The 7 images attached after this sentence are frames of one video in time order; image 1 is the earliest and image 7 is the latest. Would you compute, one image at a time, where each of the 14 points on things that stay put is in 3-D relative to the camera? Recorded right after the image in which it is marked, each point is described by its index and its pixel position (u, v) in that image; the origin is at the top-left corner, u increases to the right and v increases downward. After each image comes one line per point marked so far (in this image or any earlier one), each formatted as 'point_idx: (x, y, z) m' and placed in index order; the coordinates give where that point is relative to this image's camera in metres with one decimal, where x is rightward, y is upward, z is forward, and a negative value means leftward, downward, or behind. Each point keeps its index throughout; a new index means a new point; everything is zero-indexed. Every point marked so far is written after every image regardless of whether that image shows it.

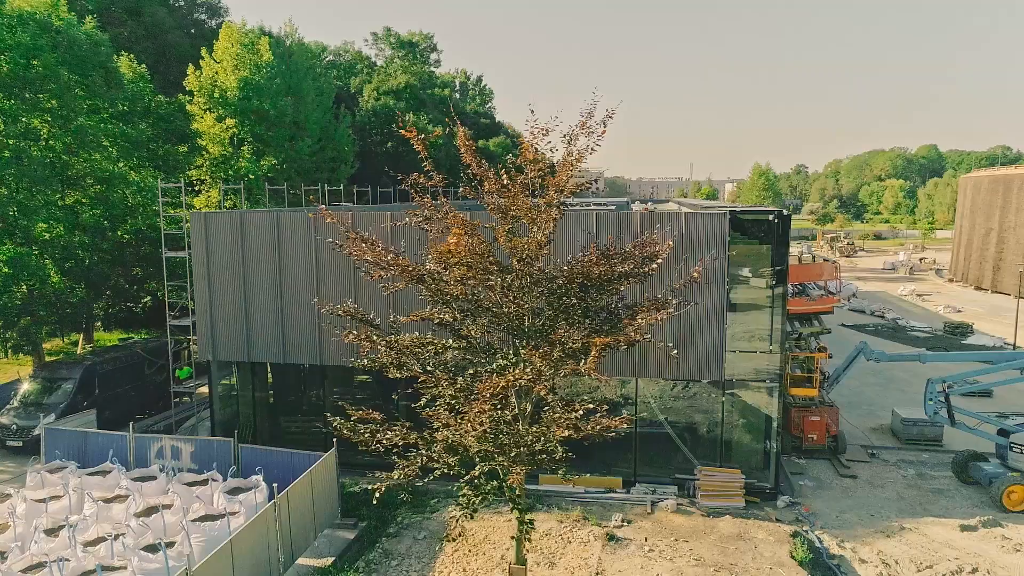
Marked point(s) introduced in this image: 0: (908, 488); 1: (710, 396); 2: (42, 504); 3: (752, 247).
0: (+7.9, -4.0, +13.3) m
1: (+4.4, -2.1, +13.1) m
2: (-7.1, -3.3, +10.1) m
3: (+4.7, +0.7, +12.6) m
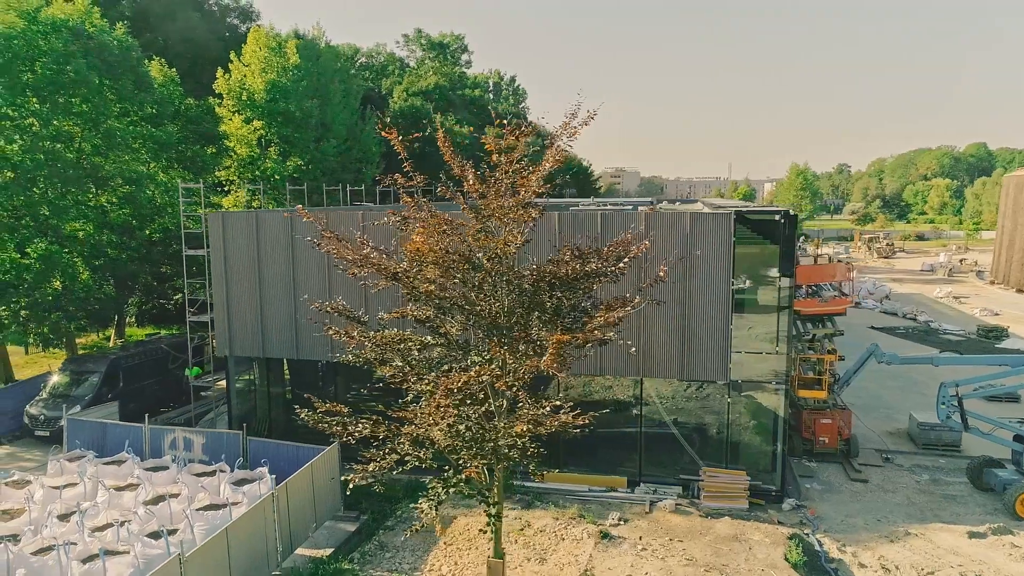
0: (+8.0, -4.0, +13.1) m
1: (+4.5, -2.2, +13.0) m
2: (-7.2, -3.2, +10.5) m
3: (+4.8, +0.7, +12.5) m
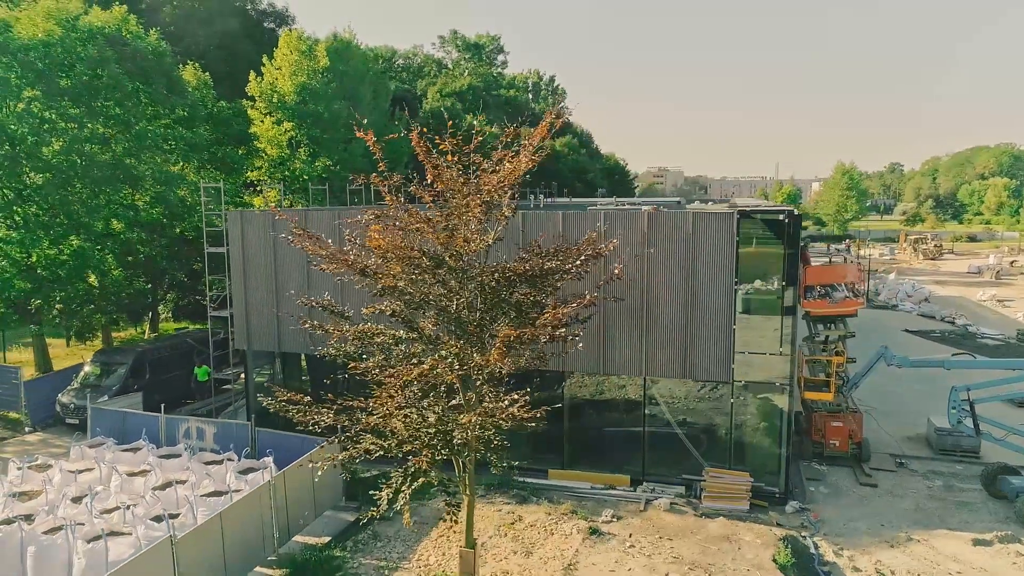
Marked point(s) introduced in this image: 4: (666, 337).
0: (+8.0, -4.0, +12.8) m
1: (+4.5, -2.1, +12.9) m
2: (-7.3, -3.1, +11.1) m
3: (+4.8, +0.7, +12.4) m
4: (+3.0, -1.0, +13.1) m
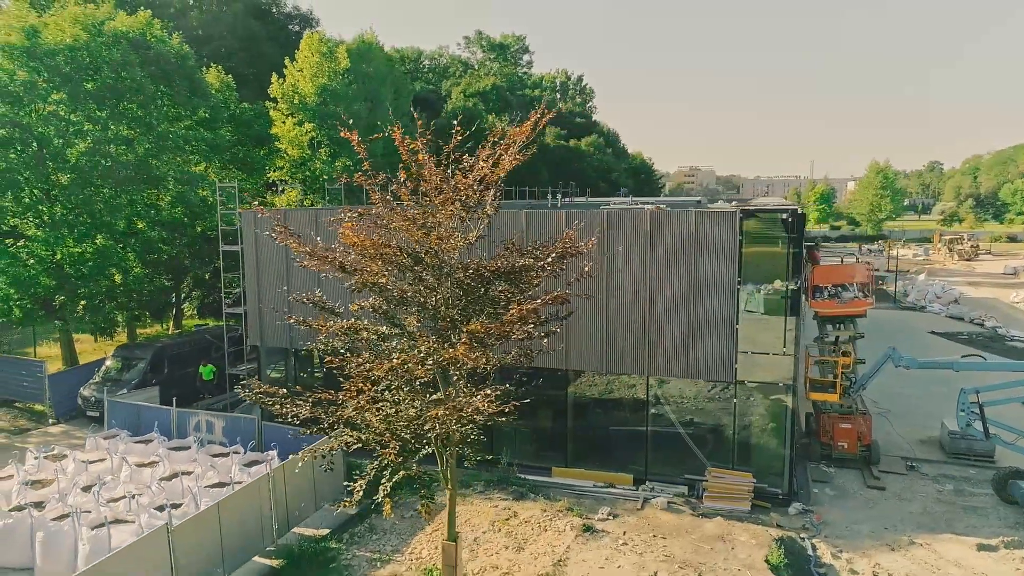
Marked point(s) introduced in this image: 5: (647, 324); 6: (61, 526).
0: (+8.0, -4.0, +12.5) m
1: (+4.6, -2.1, +12.9) m
2: (-7.3, -3.0, +11.5) m
3: (+4.8, +0.7, +12.3) m
4: (+3.1, -0.9, +13.1) m
5: (+2.7, -0.7, +13.2) m
6: (-6.1, -3.2, +9.1) m
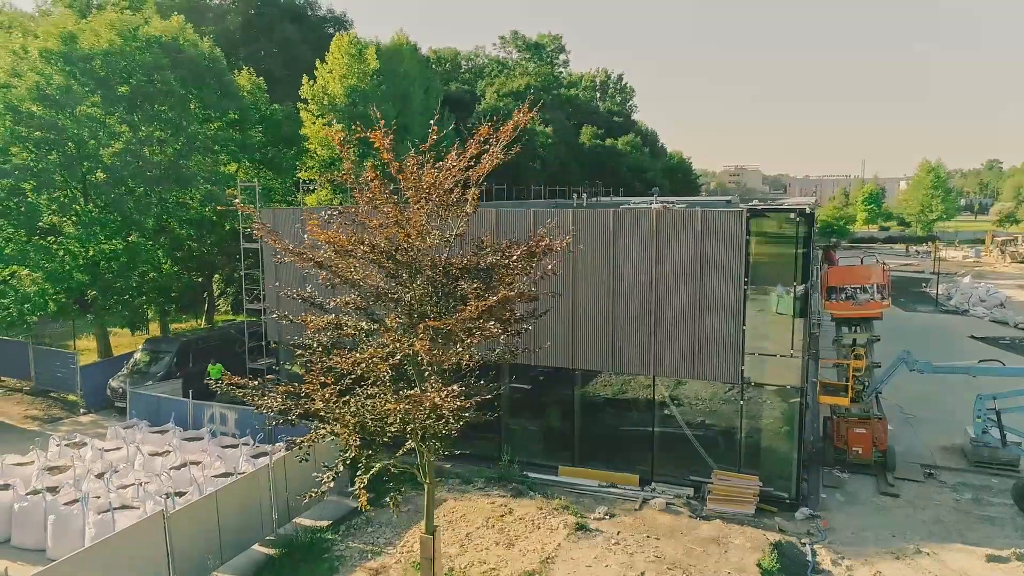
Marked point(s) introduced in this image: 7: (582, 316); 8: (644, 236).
0: (+8.0, -4.1, +12.1) m
1: (+4.6, -2.1, +12.7) m
2: (-7.3, -3.0, +12.0) m
3: (+4.9, +0.7, +12.1) m
4: (+3.1, -0.9, +13.0) m
5: (+2.8, -0.7, +13.1) m
6: (-6.3, -3.2, +9.5) m
7: (+1.4, -0.6, +13.7) m
8: (+2.6, +1.0, +13.0) m
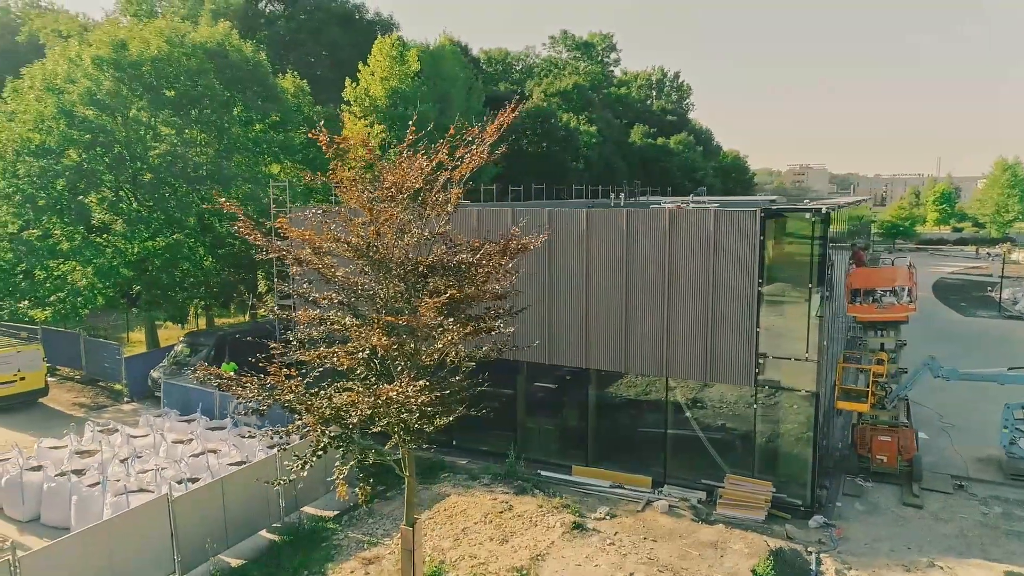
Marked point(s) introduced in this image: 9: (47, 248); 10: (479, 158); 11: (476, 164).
0: (+8.1, -4.1, +11.6) m
1: (+4.8, -2.2, +12.4) m
2: (-7.2, -2.9, +12.6) m
3: (+5.0, +0.7, +11.8) m
4: (+3.3, -0.9, +12.8) m
5: (+3.0, -0.7, +12.9) m
6: (-6.3, -3.1, +10.1) m
7: (+1.7, -0.6, +13.7) m
8: (+2.8, +1.0, +12.8) m
9: (-13.9, +1.2, +19.9) m
10: (-0.4, +1.5, +7.5) m
11: (-0.4, +1.4, +7.5) m
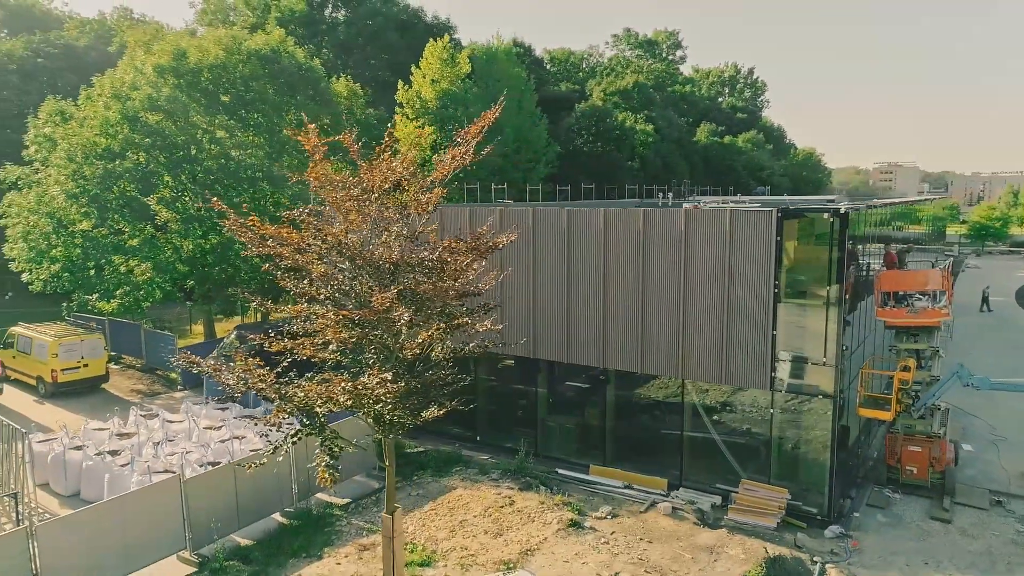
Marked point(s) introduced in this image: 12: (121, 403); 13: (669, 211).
0: (+8.2, -4.2, +11.0) m
1: (+5.0, -2.2, +12.1) m
2: (-6.9, -2.7, +13.5) m
3: (+5.2, +0.7, +11.4) m
4: (+3.6, -1.0, +12.6) m
5: (+3.2, -0.7, +12.8) m
6: (-6.3, -3.0, +10.9) m
7: (+2.0, -0.6, +13.7) m
8: (+3.1, +1.0, +12.7) m
9: (-12.8, +1.4, +21.4) m
10: (-0.6, +1.5, +7.7) m
11: (-0.6, +1.4, +7.7) m
12: (-10.6, -3.1, +18.1) m
13: (+3.0, +1.4, +12.6) m
